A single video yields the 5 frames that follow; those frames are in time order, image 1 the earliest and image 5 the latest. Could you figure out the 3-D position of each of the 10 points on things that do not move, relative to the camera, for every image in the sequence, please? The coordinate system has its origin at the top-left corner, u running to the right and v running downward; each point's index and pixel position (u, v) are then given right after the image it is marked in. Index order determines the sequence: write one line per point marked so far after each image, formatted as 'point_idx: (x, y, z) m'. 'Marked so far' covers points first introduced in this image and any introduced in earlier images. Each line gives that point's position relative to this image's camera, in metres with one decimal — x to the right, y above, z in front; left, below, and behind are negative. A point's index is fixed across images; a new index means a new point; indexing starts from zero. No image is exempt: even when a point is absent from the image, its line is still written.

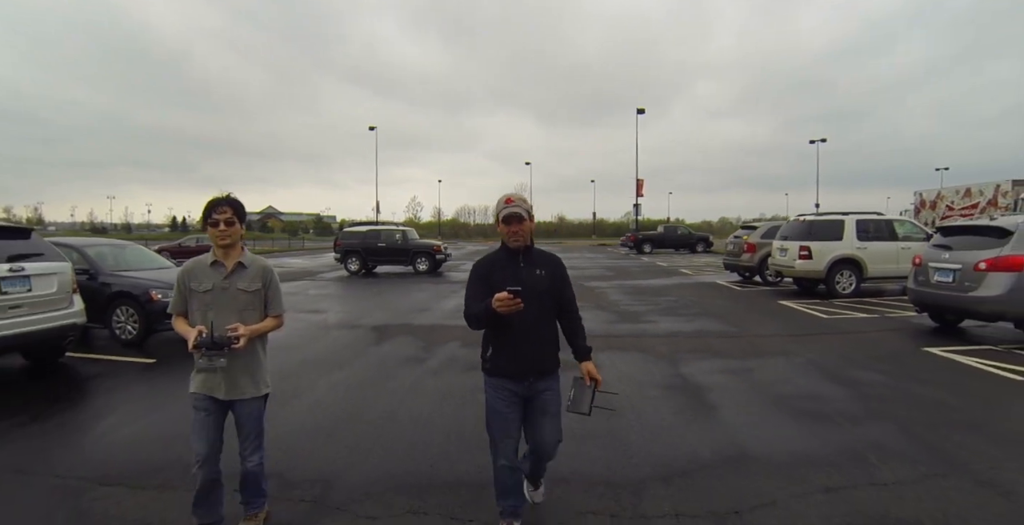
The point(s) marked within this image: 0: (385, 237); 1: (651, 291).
0: (-4.6, +0.9, +18.5) m
1: (+3.4, -0.7, +12.3) m
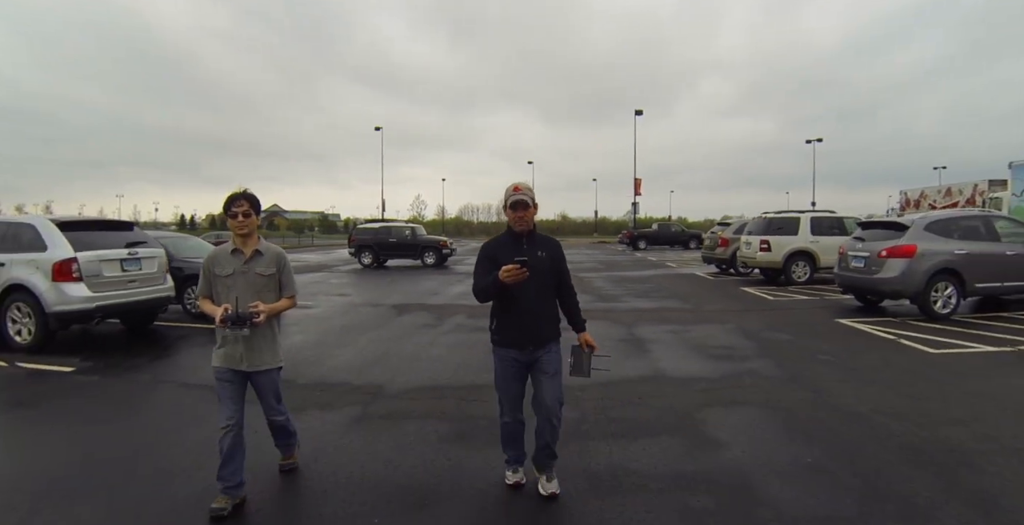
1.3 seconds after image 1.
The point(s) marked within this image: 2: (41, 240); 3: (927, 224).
0: (-4.6, +1.2, +20.1) m
1: (+3.4, -0.5, +13.9) m
2: (-5.8, +0.3, +6.2) m
3: (+6.6, +0.6, +8.1) m
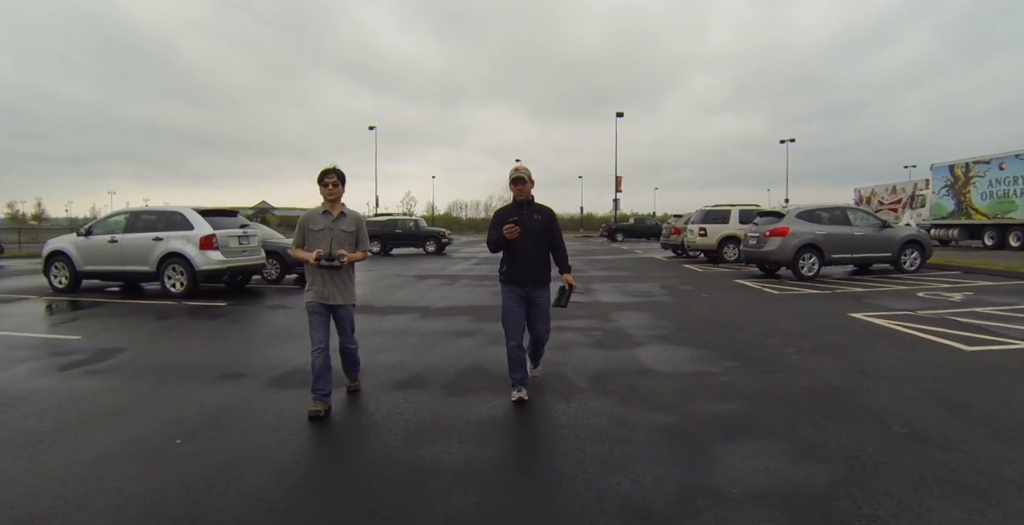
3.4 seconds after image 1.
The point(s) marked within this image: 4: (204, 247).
0: (-5.1, +1.7, +23.1) m
1: (+3.0, +0.1, +17.1) m
2: (-5.9, +0.7, +9.2) m
3: (+6.5, +1.1, +11.4) m
4: (-5.5, +0.3, +9.0) m
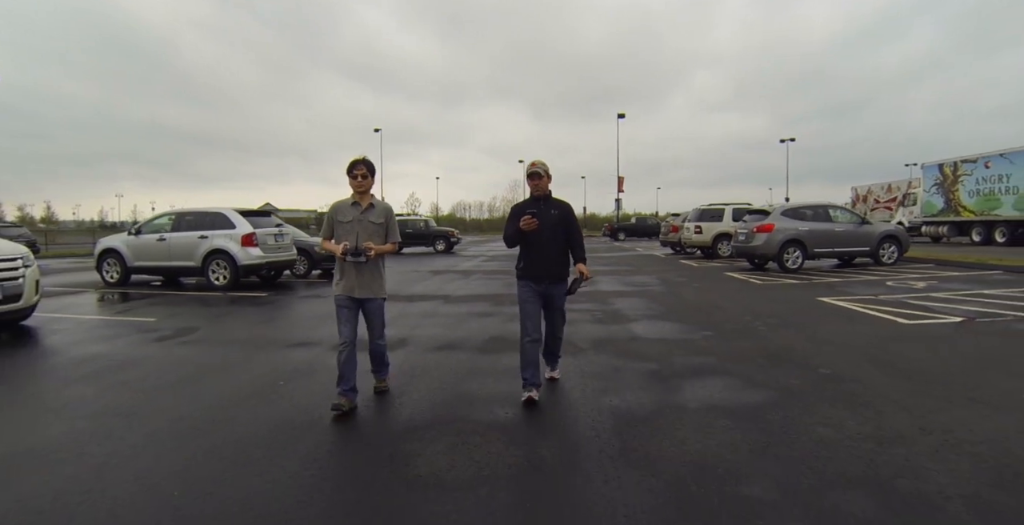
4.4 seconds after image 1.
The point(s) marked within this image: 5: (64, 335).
0: (-4.9, +1.8, +24.1) m
1: (+3.3, +0.2, +18.1) m
2: (-5.7, +0.8, +10.2) m
3: (+6.6, +1.3, +12.3) m
4: (-5.3, +0.4, +10.0) m
5: (-5.9, -1.0, +6.6) m
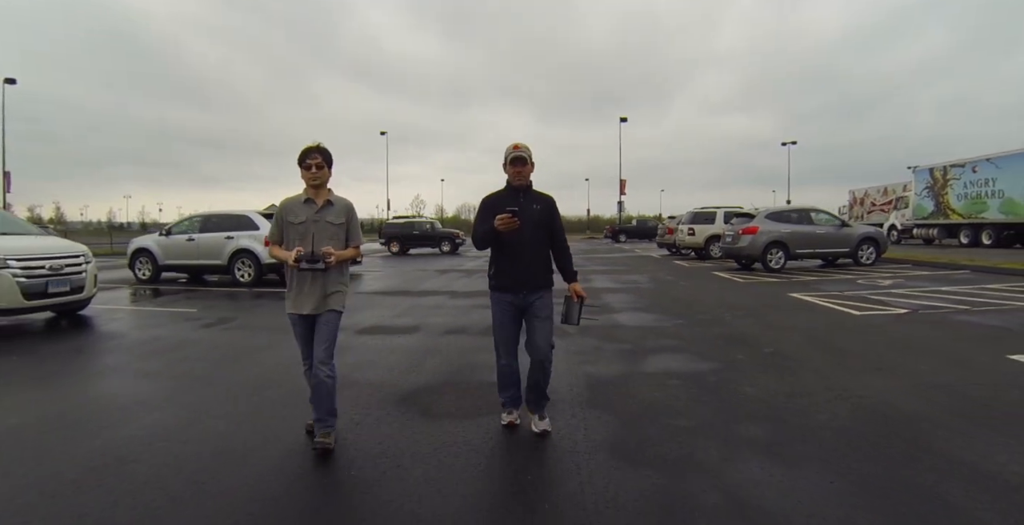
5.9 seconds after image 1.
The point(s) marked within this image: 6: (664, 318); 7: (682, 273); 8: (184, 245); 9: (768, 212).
0: (-4.8, +1.8, +25.0) m
1: (+3.3, +0.2, +19.0) m
2: (-5.7, +0.8, +11.1) m
3: (+6.7, +1.3, +13.2) m
4: (-5.3, +0.4, +10.9) m
5: (-5.9, -0.9, +7.5) m
6: (+2.0, -0.7, +6.6) m
7: (+4.5, -0.3, +13.3) m
8: (-7.6, +0.4, +11.7) m
9: (+6.7, +1.3, +13.2) m
